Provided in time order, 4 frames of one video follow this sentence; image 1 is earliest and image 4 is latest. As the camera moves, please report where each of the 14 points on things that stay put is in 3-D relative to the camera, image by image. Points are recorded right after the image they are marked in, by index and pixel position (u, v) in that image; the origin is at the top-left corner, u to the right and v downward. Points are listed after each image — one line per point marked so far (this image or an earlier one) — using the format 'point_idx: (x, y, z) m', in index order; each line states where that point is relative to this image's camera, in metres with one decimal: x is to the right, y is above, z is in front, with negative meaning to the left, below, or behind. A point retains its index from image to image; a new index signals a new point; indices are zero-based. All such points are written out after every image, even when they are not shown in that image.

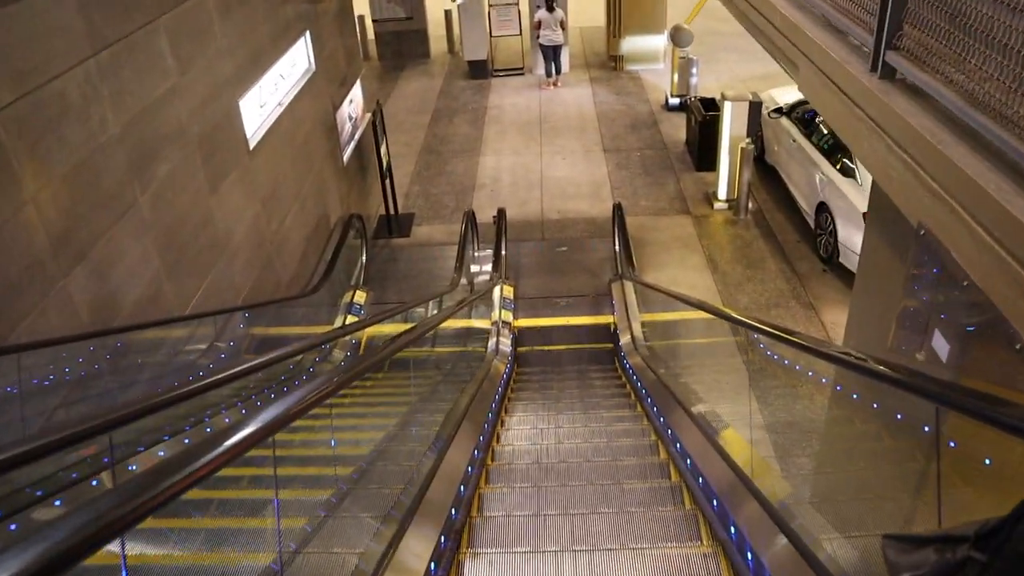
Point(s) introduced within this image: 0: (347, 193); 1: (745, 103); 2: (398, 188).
0: (-1.9, +1.1, +9.6) m
1: (+2.8, +2.2, +9.8) m
2: (-1.7, +1.5, +11.8) m
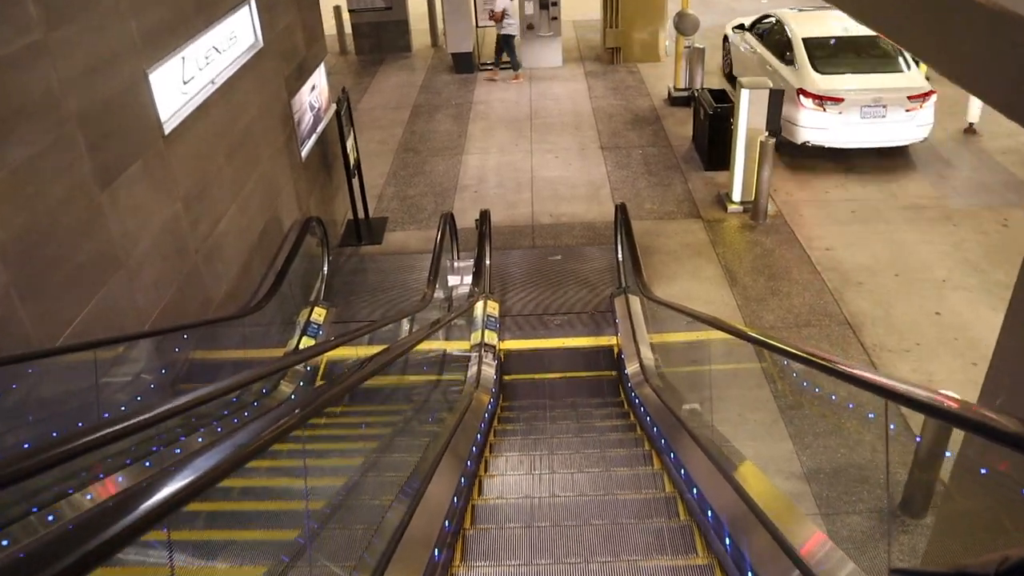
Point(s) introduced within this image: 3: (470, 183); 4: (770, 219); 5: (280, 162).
0: (-2.1, +1.0, +8.3) m
1: (+2.7, +2.1, +8.6) m
2: (-1.8, +1.3, +10.5) m
3: (-0.5, +1.4, +10.5) m
4: (+2.9, +0.8, +9.1) m
5: (-2.1, +1.2, +7.5) m
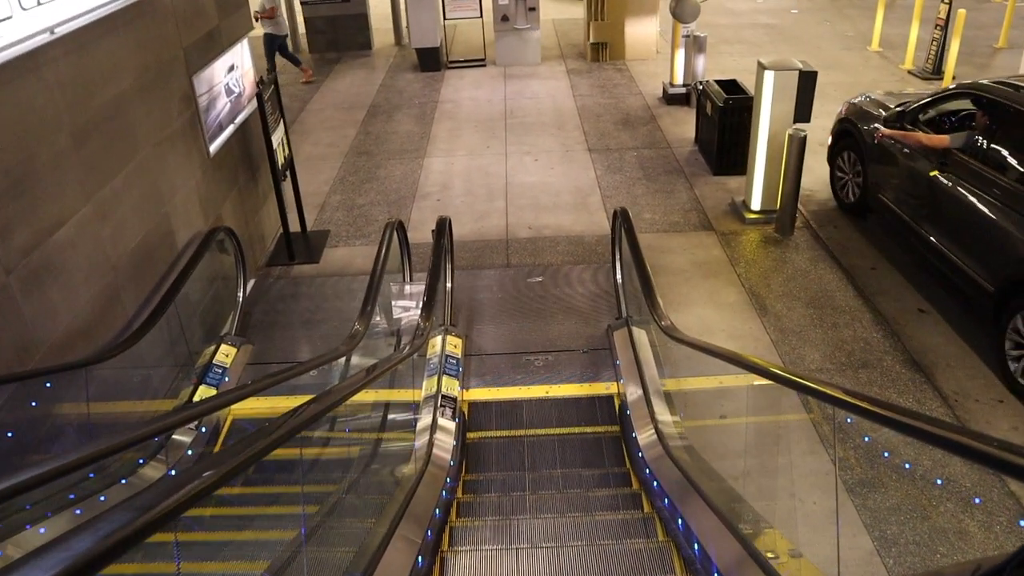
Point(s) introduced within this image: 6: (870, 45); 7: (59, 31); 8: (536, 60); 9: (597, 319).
0: (-2.3, +0.7, +6.5) m
1: (+2.4, +1.8, +7.0) m
2: (-2.2, +1.0, +8.7) m
3: (-0.9, +1.0, +8.7) m
4: (+2.6, +0.5, +7.5) m
5: (-2.4, +0.9, +5.7) m
6: (+5.9, +4.0, +13.4) m
7: (-2.4, +1.4, +4.3) m
8: (+0.4, +3.6, +13.0) m
9: (+0.7, -0.2, +6.5) m
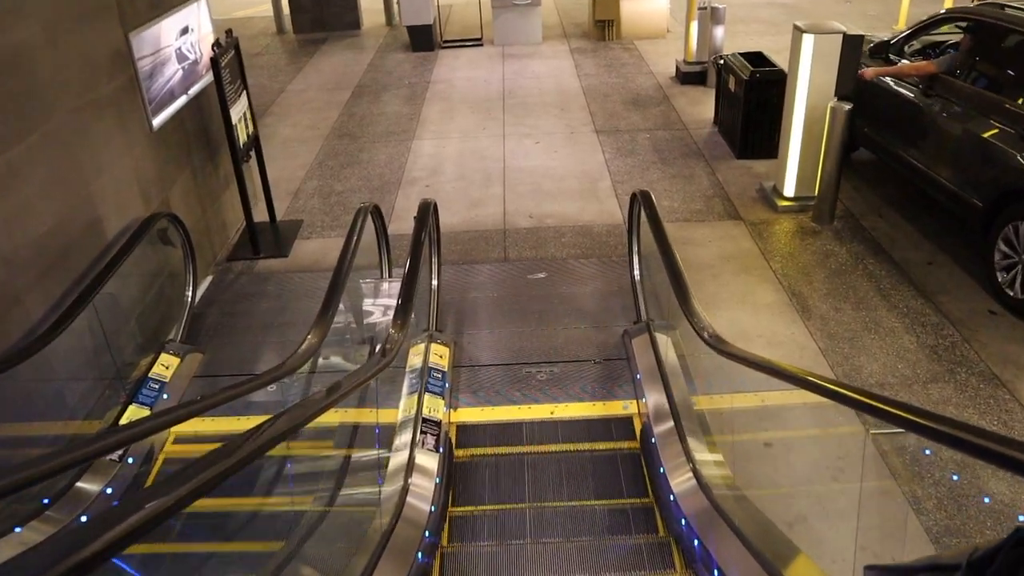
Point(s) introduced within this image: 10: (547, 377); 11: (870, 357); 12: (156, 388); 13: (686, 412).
0: (-2.4, +0.7, +5.5) m
1: (+2.4, +1.9, +6.0) m
2: (-2.2, +1.0, +7.8) m
3: (-0.9, +1.1, +7.8) m
4: (+2.6, +0.5, +6.5) m
5: (-2.4, +0.9, +4.7) m
6: (+5.9, +4.1, +12.4) m
7: (-2.4, +1.4, +3.3) m
8: (+0.4, +3.7, +12.0) m
9: (+0.7, -0.2, +5.6) m
10: (+0.2, -0.5, +5.2) m
11: (+2.2, -0.4, +4.9) m
12: (-2.1, -0.6, +4.7) m
13: (+0.9, -0.7, +4.5) m
